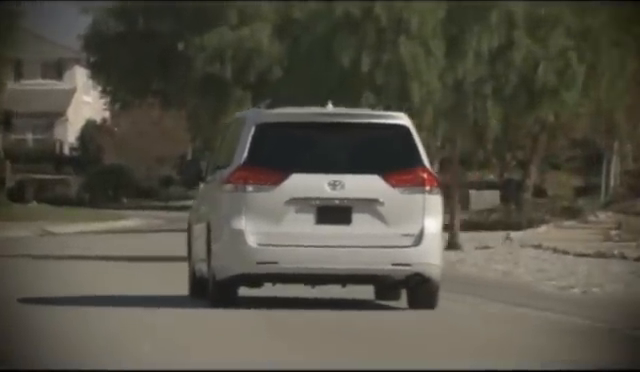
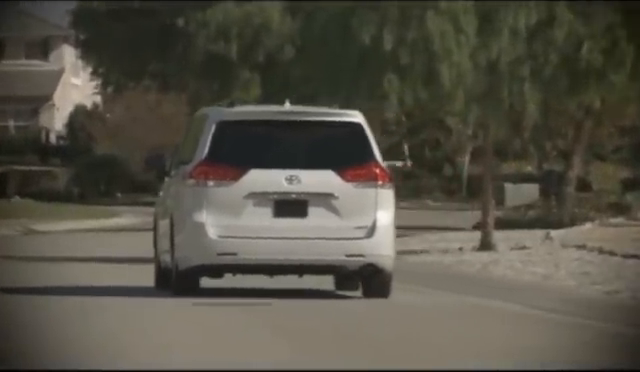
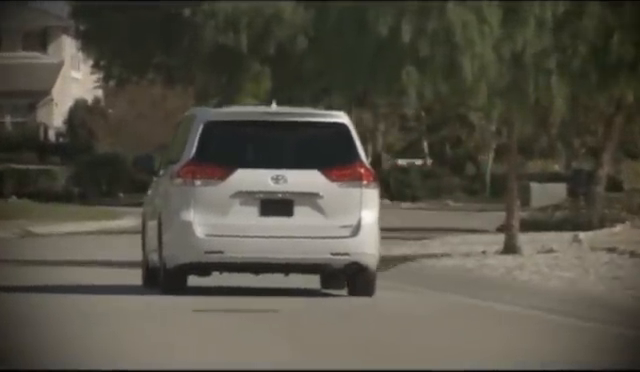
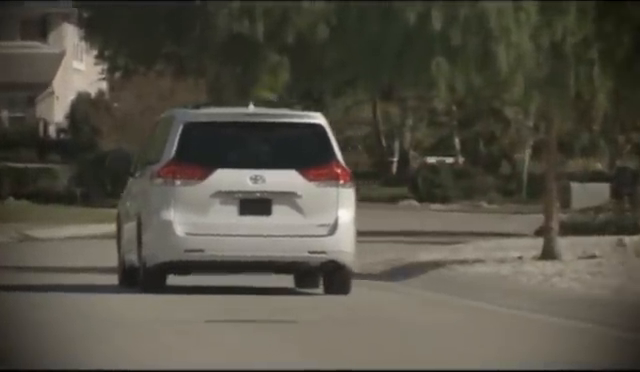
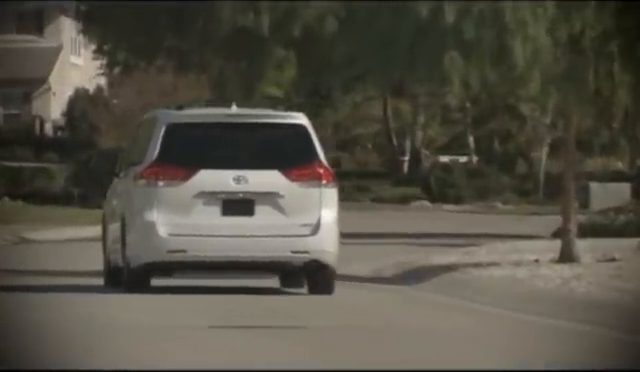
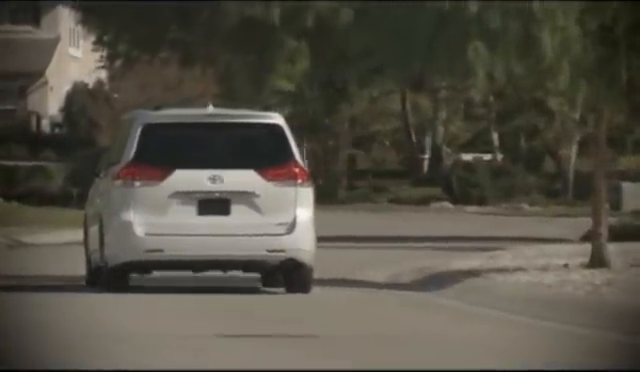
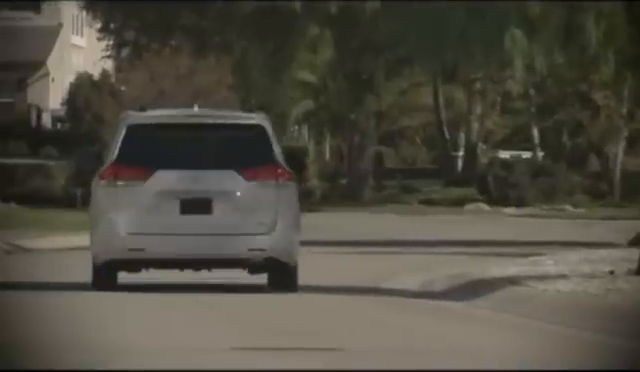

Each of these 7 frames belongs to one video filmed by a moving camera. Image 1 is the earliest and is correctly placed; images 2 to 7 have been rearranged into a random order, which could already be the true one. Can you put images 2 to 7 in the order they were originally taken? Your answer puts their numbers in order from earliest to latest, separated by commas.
2, 3, 4, 5, 6, 7
